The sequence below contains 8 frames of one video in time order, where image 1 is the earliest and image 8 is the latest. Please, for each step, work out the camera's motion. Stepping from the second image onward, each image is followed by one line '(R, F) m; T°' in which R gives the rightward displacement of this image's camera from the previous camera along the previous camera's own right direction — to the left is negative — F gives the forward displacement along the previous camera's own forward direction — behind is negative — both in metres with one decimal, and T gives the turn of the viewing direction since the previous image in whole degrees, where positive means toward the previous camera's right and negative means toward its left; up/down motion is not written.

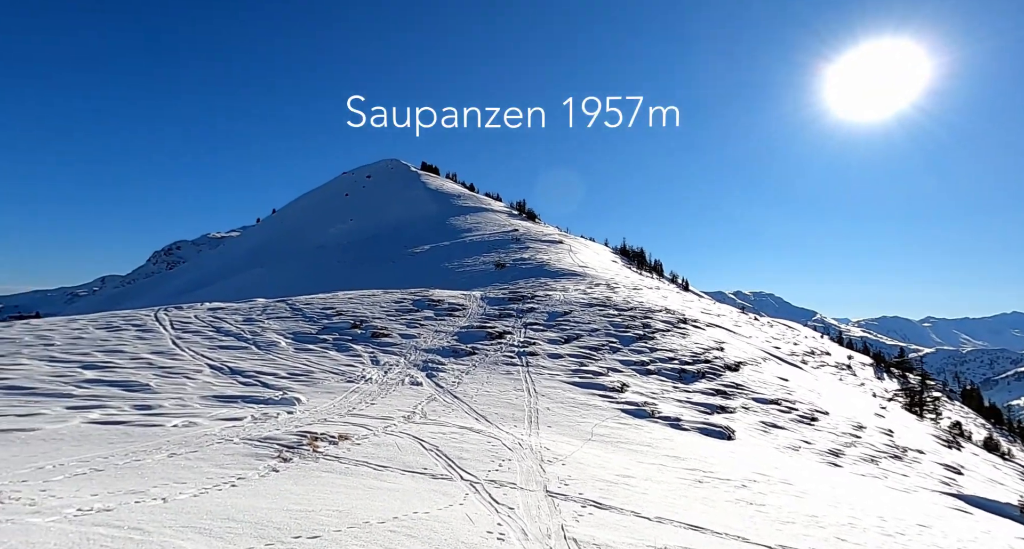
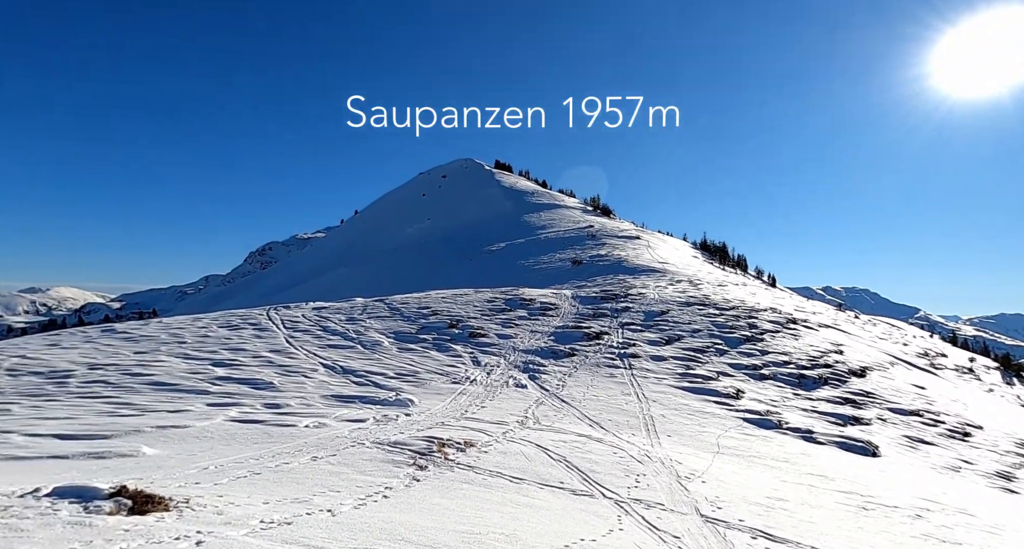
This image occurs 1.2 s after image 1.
(-0.4, 0.0) m; -8°
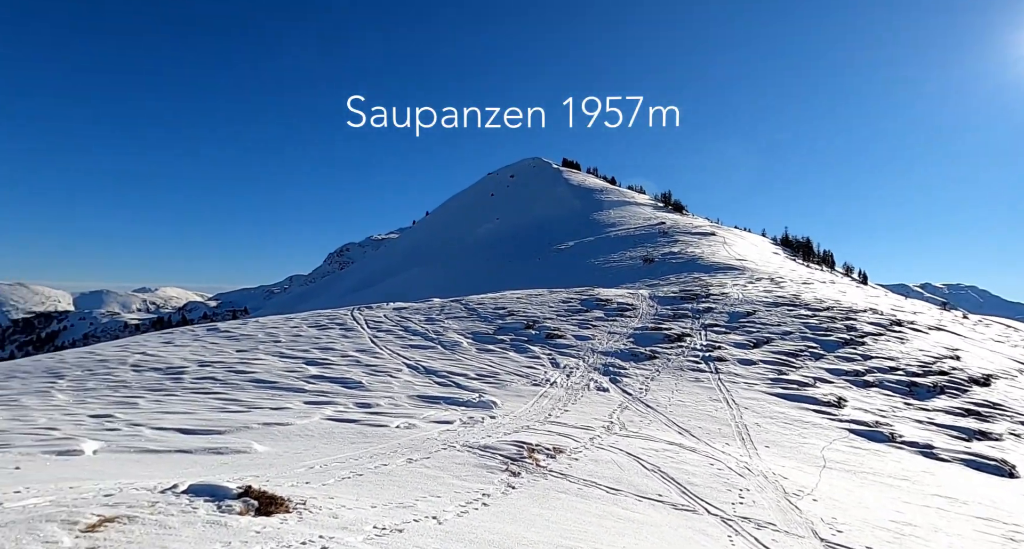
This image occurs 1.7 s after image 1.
(-0.2, 0.0) m; -7°
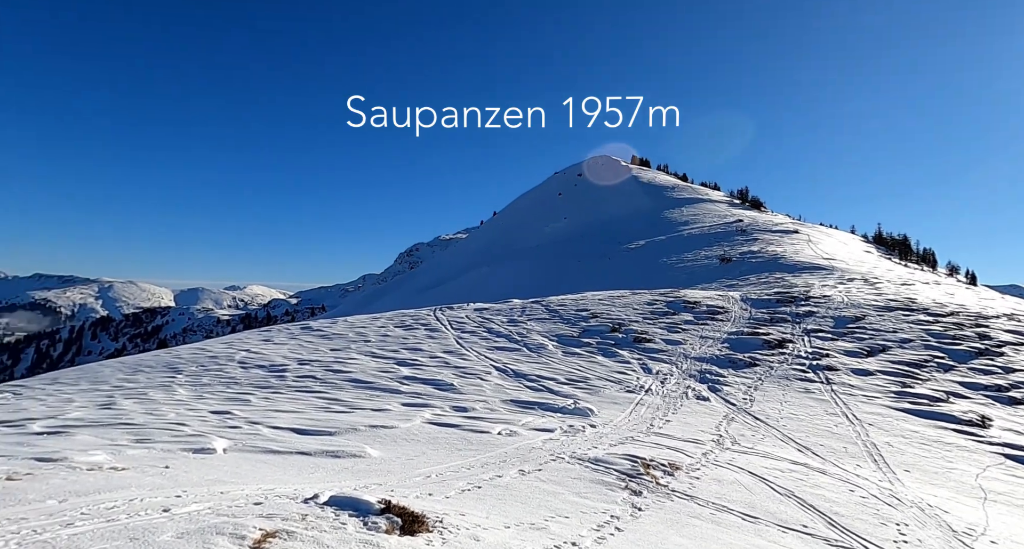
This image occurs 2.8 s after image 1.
(-0.4, +0.1) m; -7°
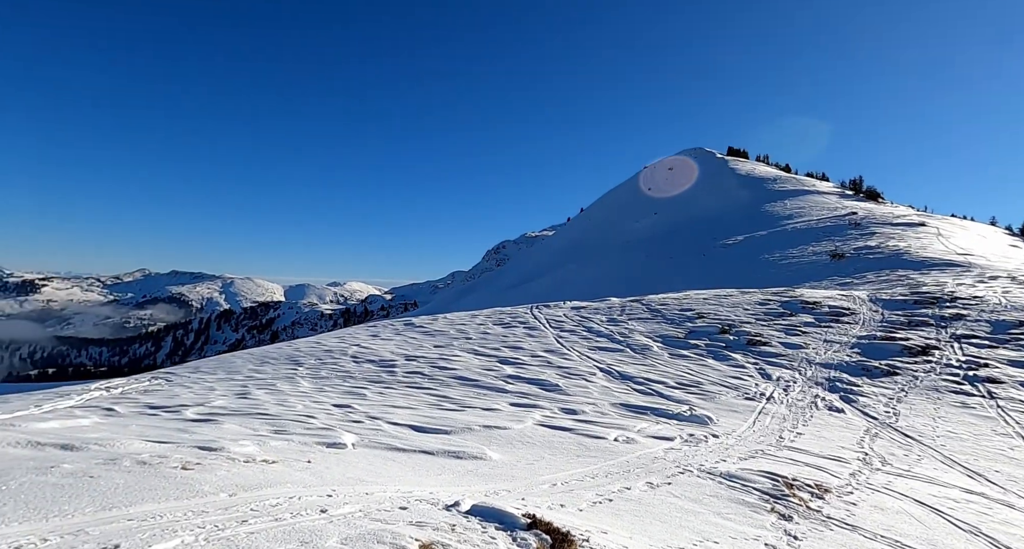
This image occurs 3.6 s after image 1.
(-0.3, +0.1) m; -9°
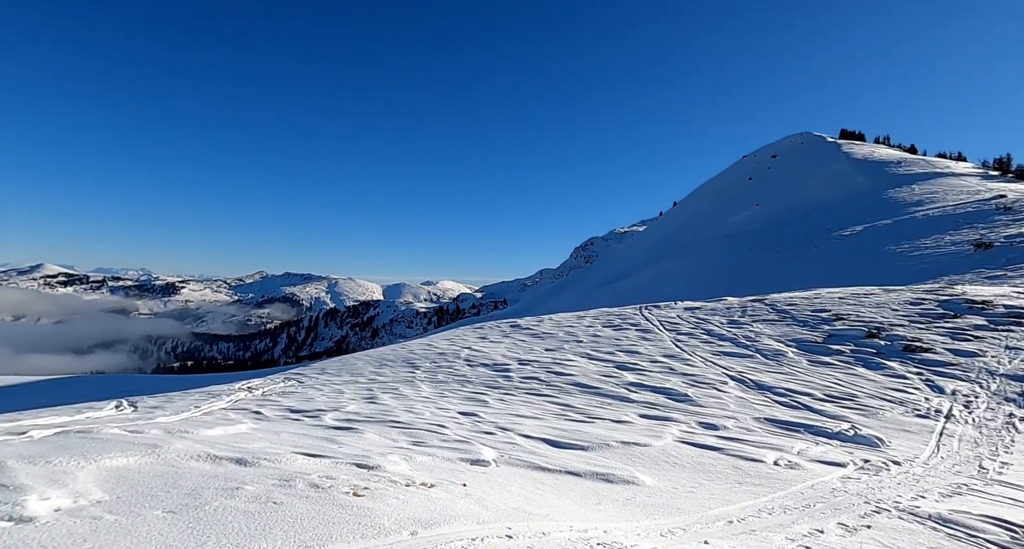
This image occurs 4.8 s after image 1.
(-0.5, +0.3) m; -10°
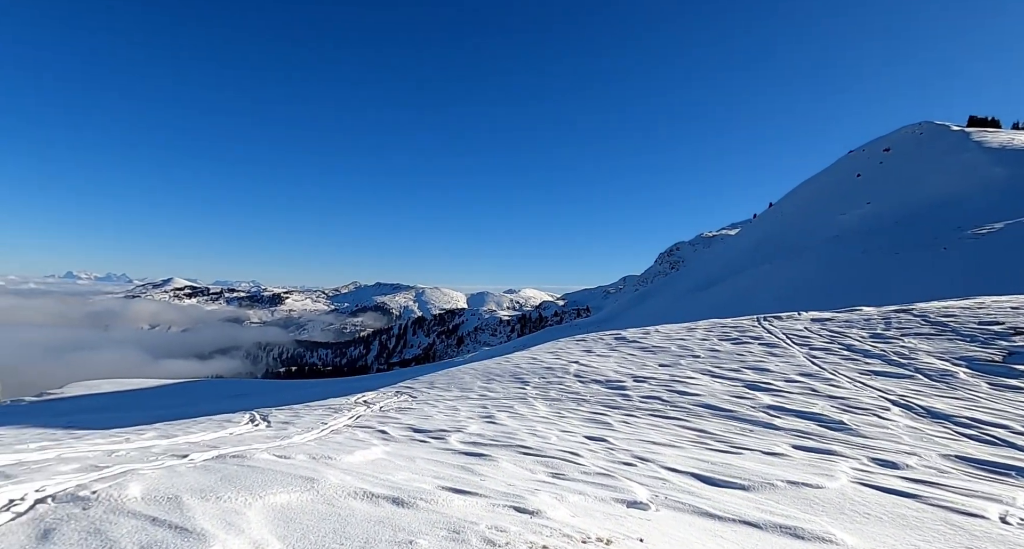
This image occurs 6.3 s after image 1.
(-0.7, +0.5) m; -9°
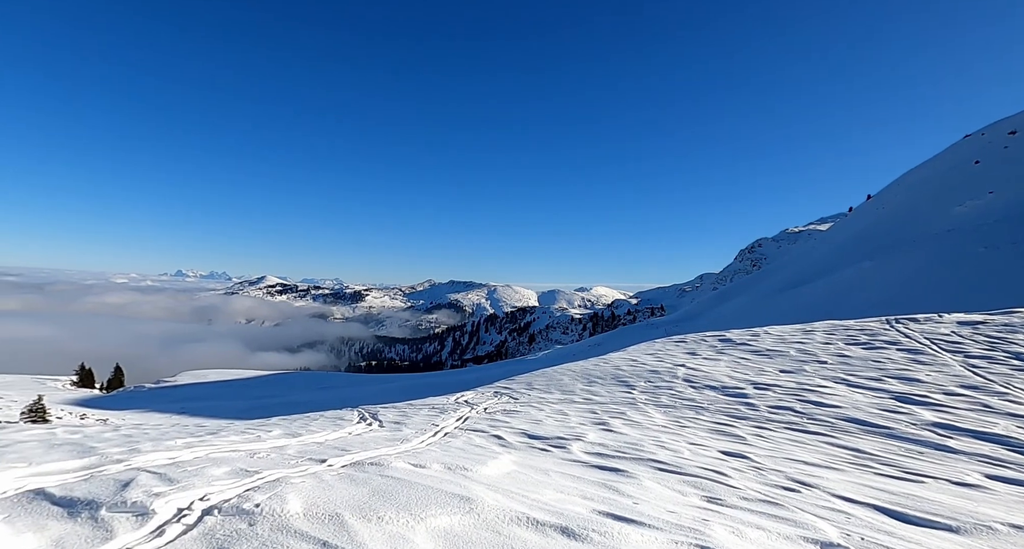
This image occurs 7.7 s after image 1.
(-0.8, +0.6) m; -9°
